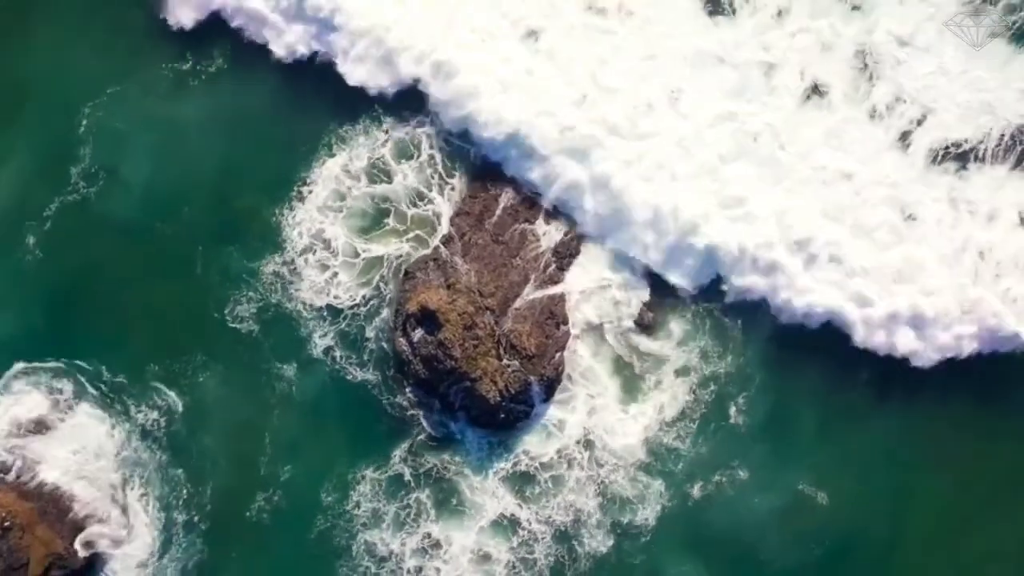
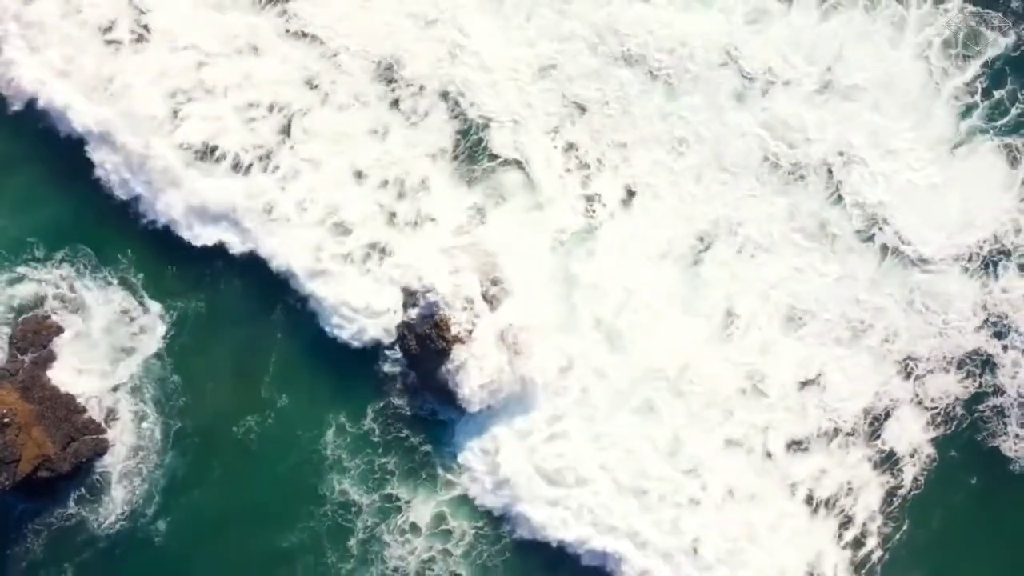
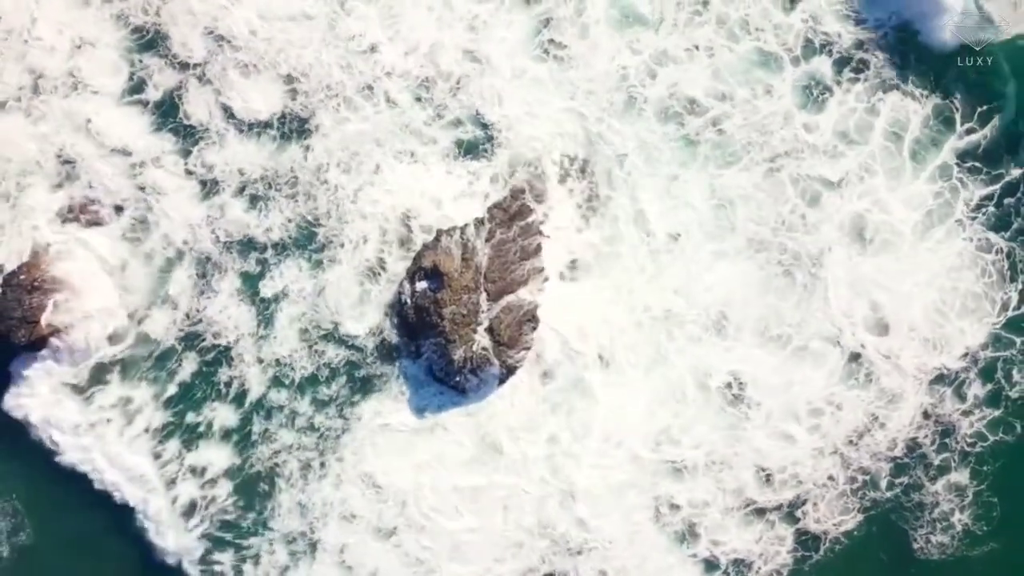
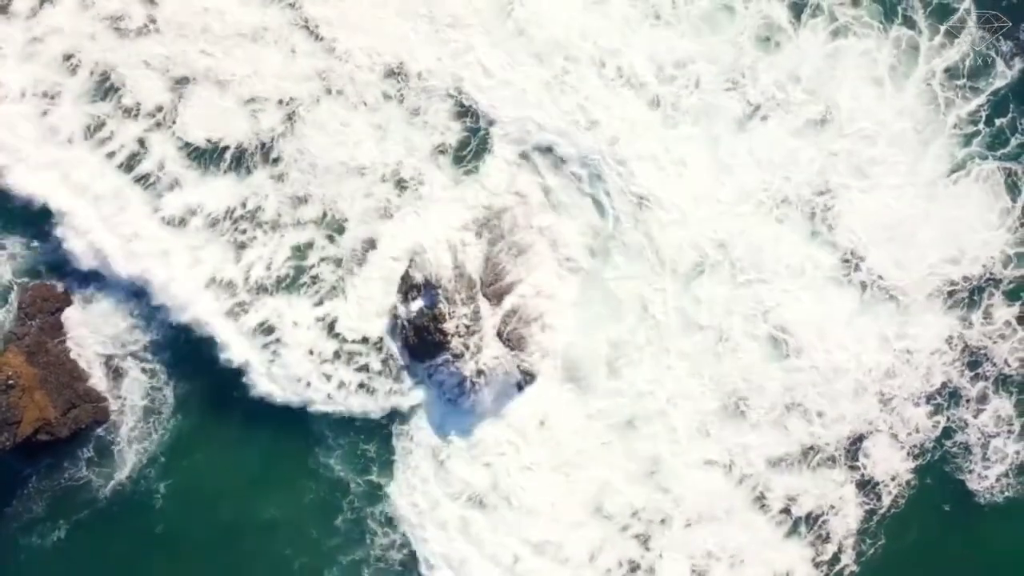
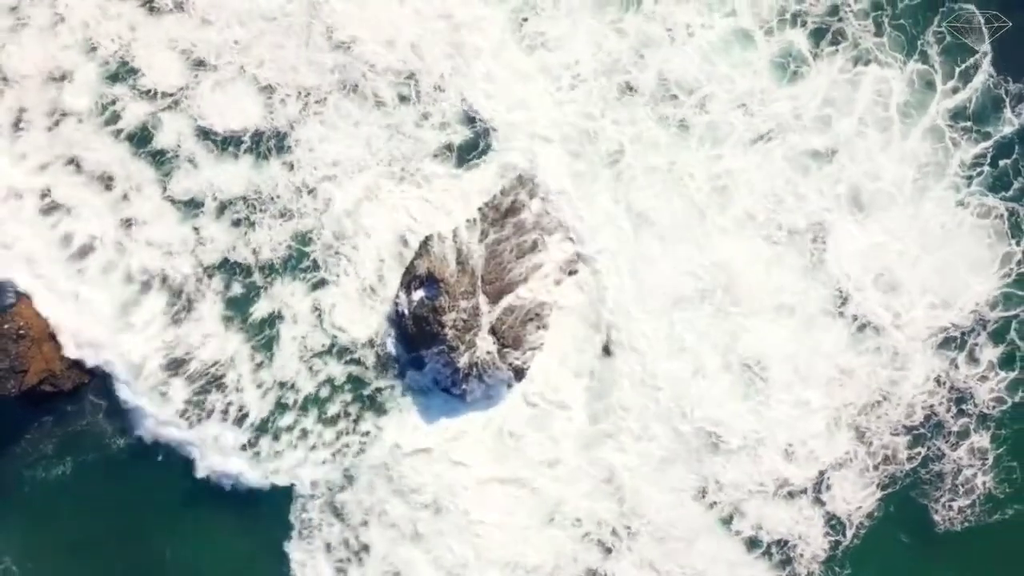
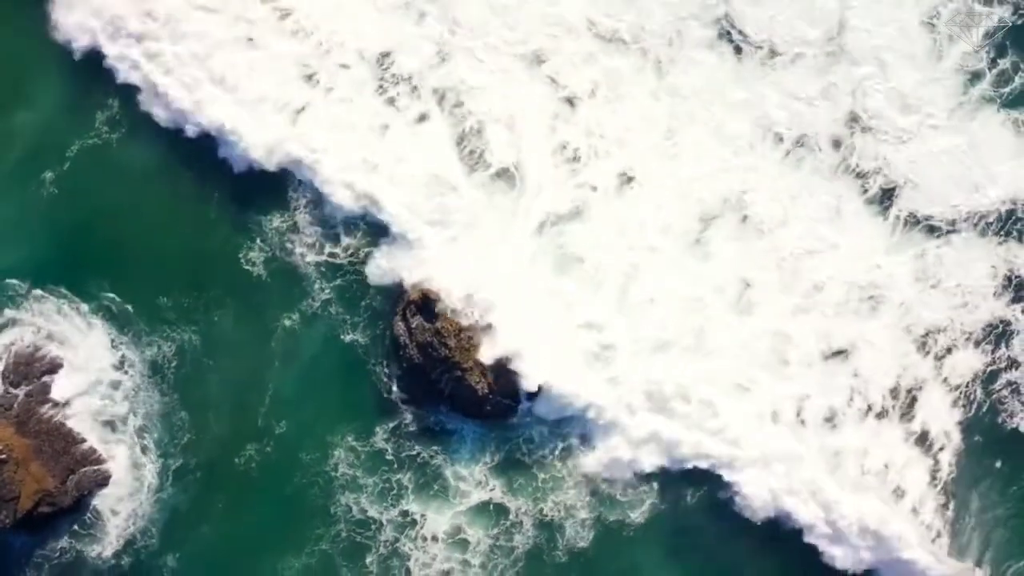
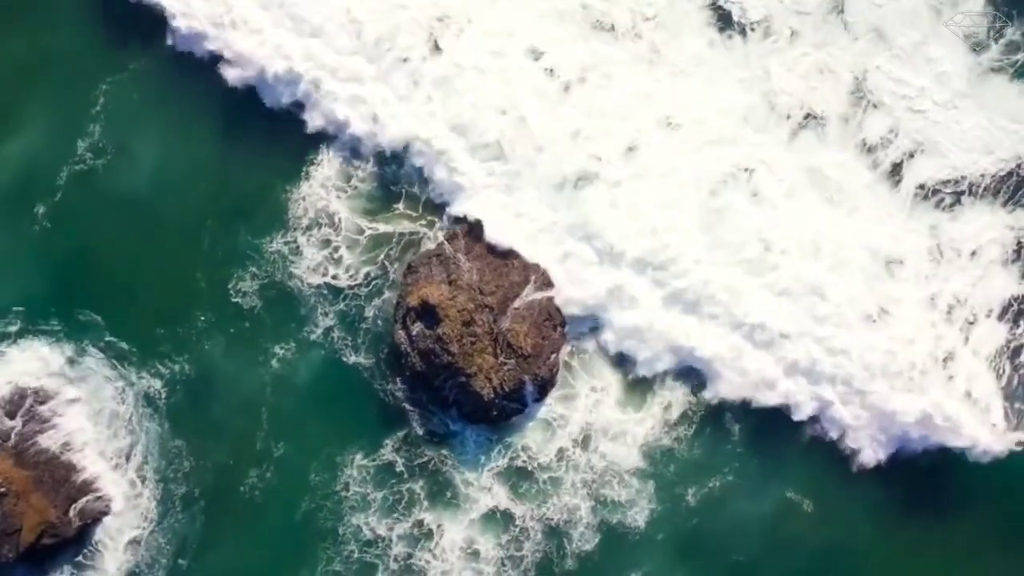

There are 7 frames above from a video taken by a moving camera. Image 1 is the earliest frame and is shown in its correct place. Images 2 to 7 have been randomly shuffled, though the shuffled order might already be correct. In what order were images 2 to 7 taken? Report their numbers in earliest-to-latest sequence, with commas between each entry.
7, 6, 2, 4, 5, 3
